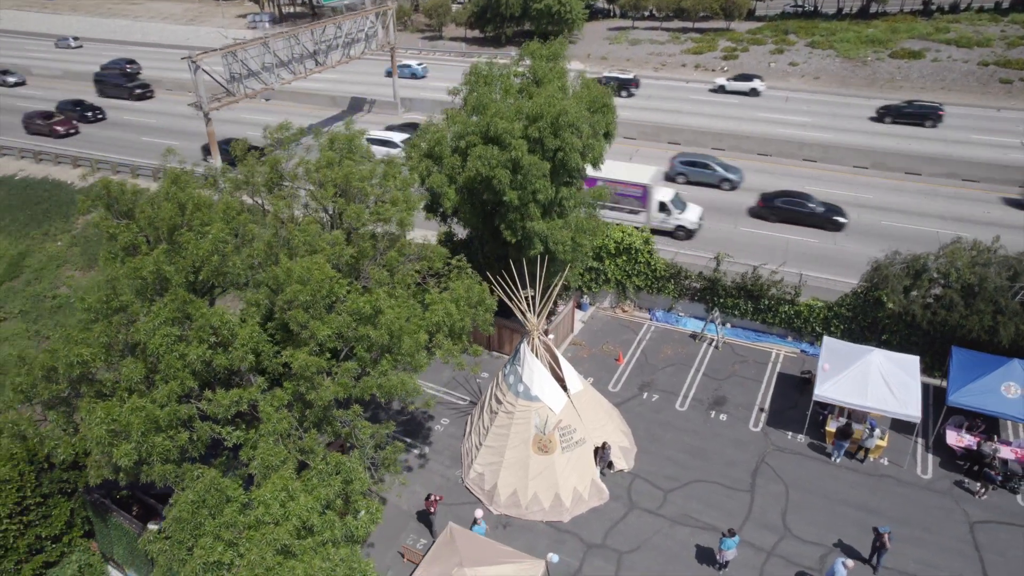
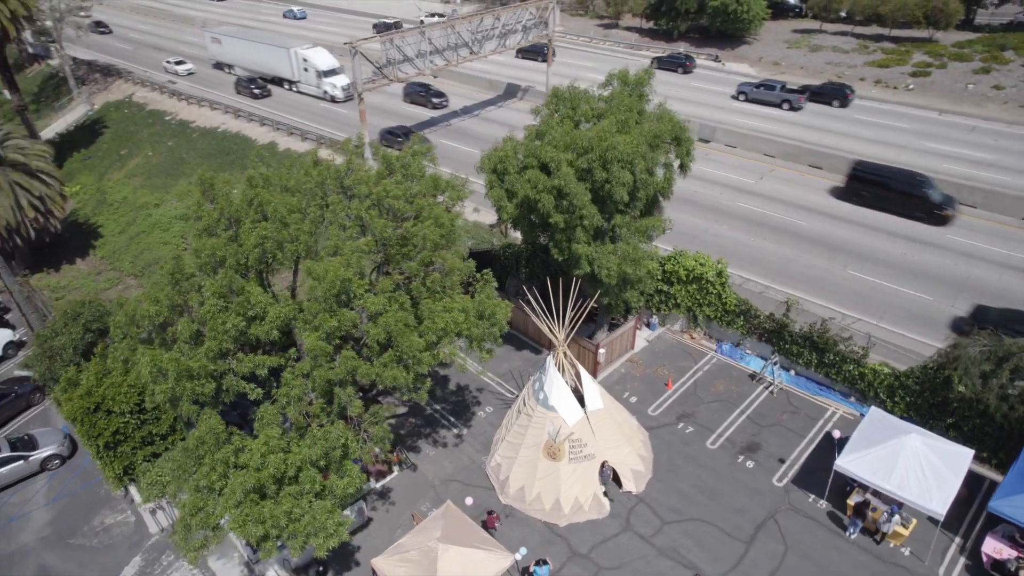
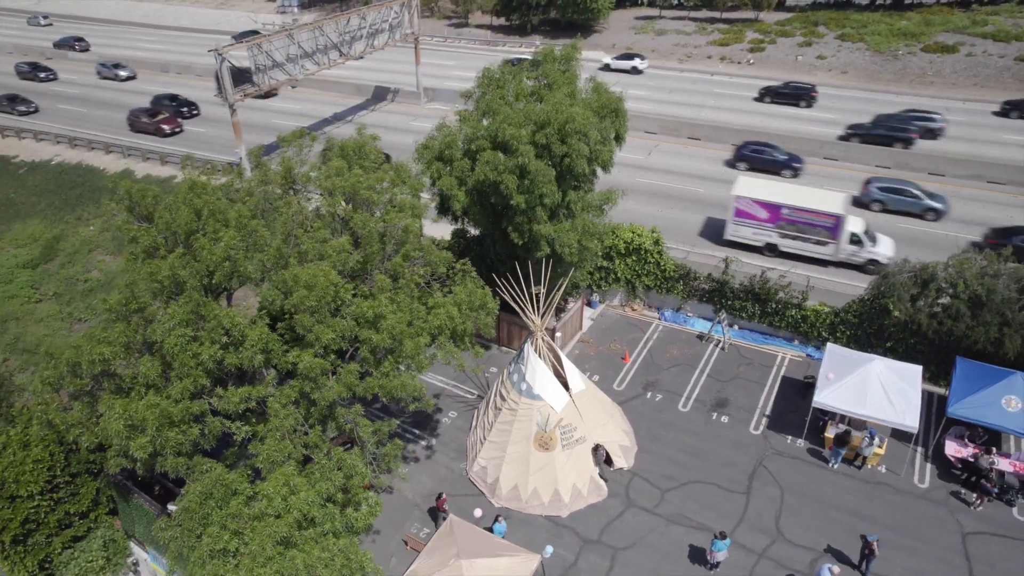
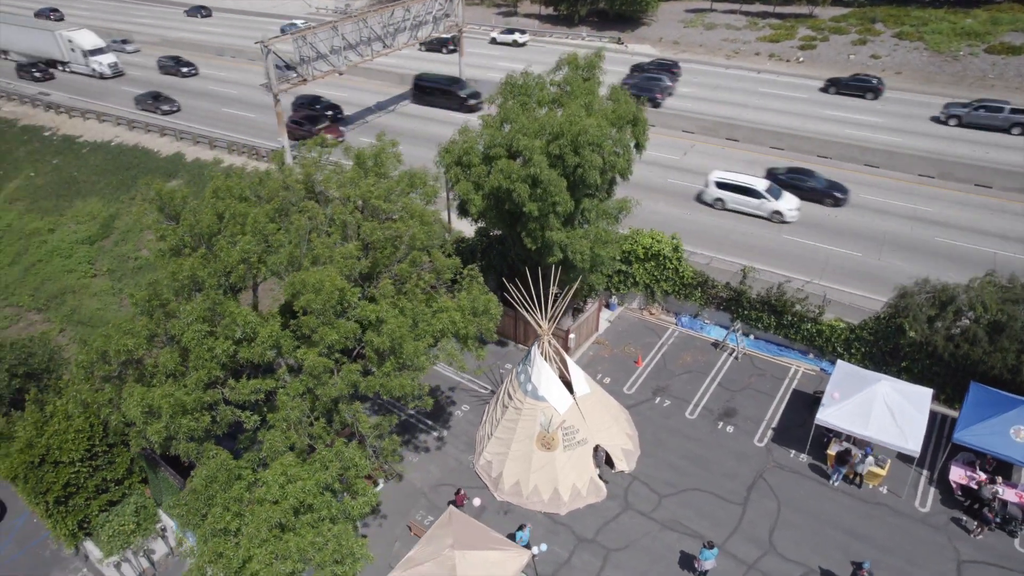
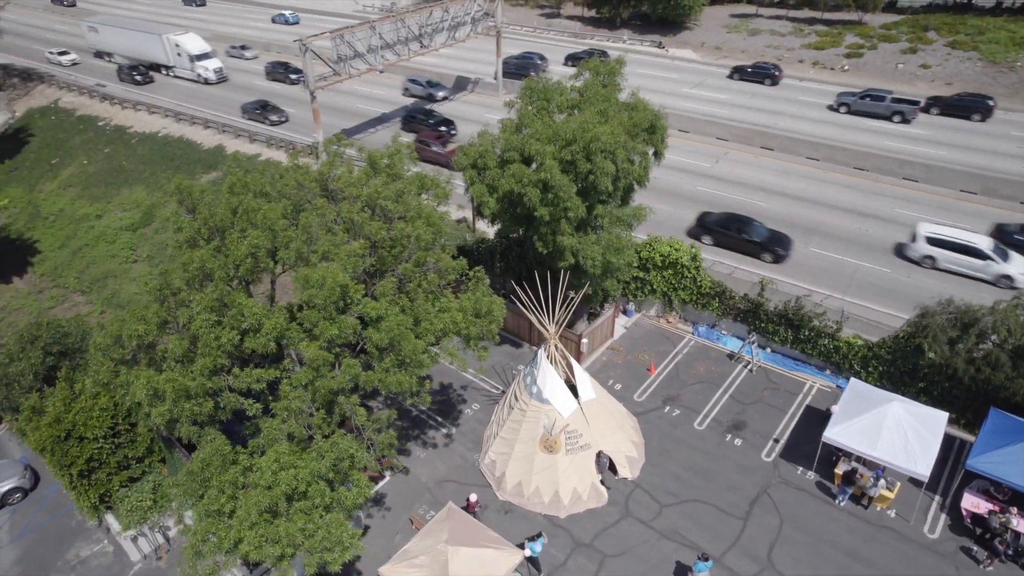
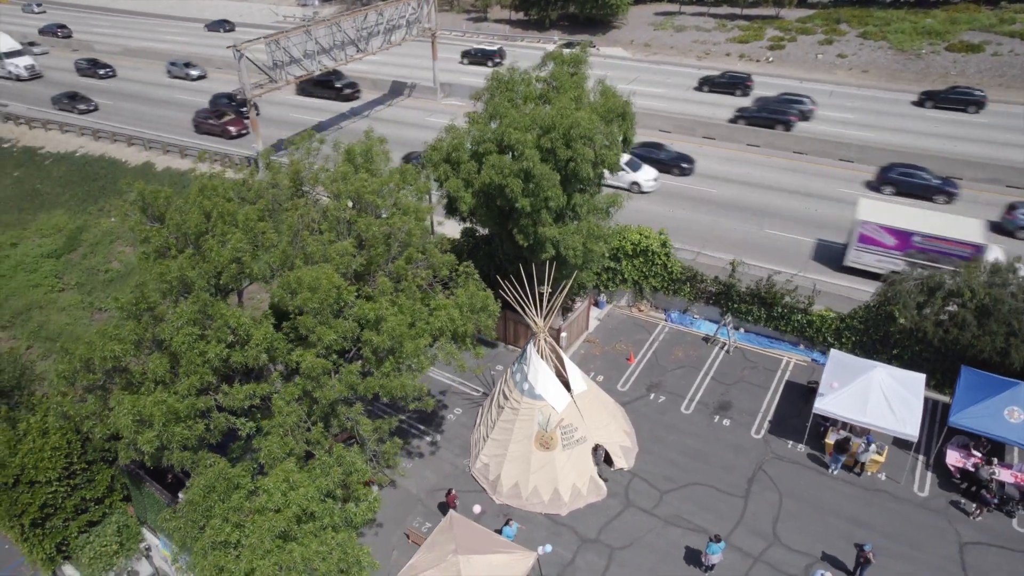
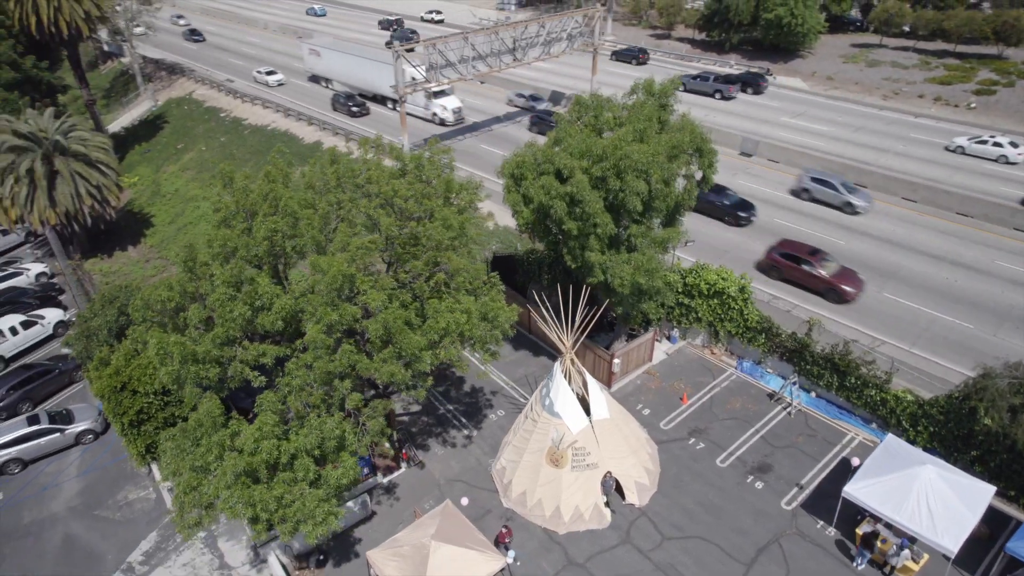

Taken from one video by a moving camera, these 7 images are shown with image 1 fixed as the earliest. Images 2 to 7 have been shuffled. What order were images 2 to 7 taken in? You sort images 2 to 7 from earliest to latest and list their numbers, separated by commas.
3, 6, 4, 5, 2, 7
